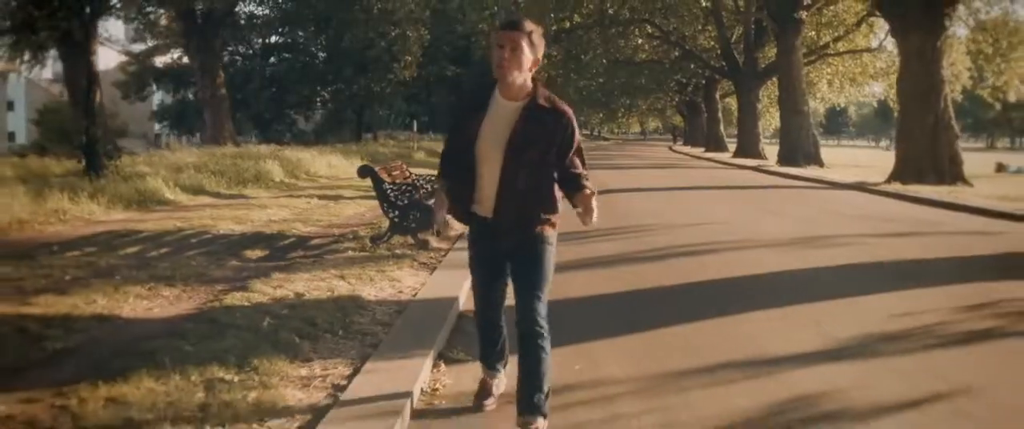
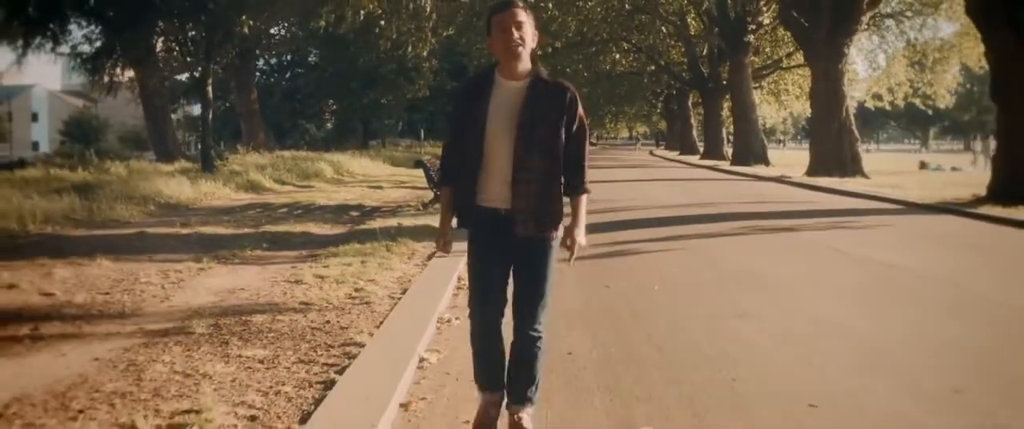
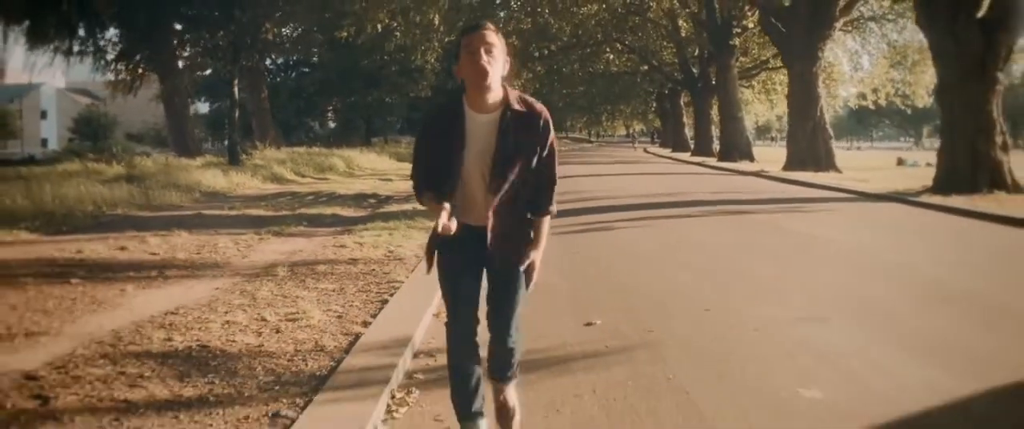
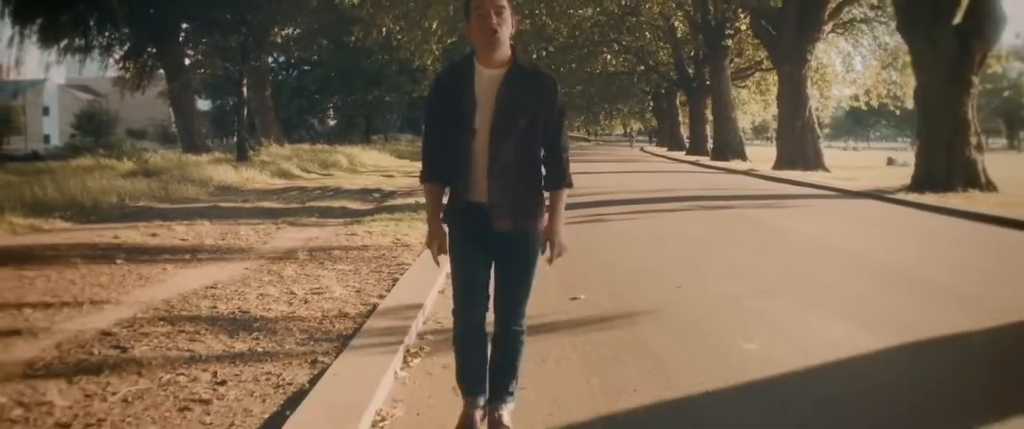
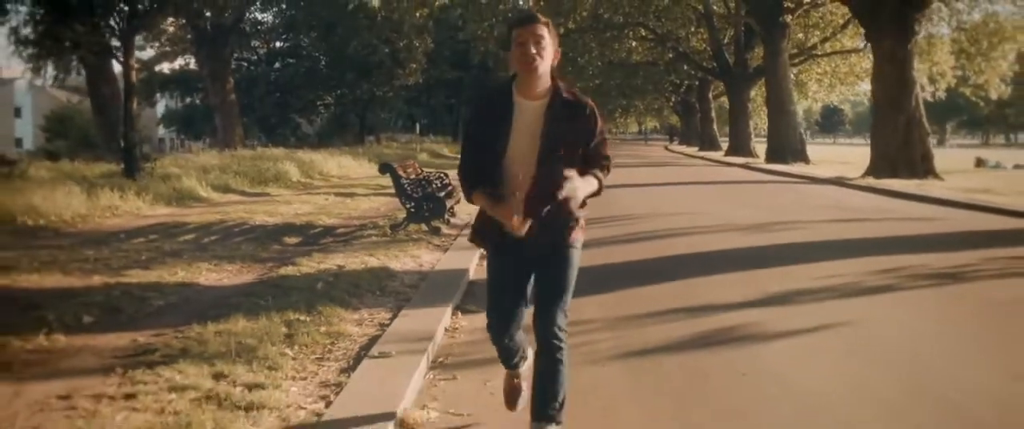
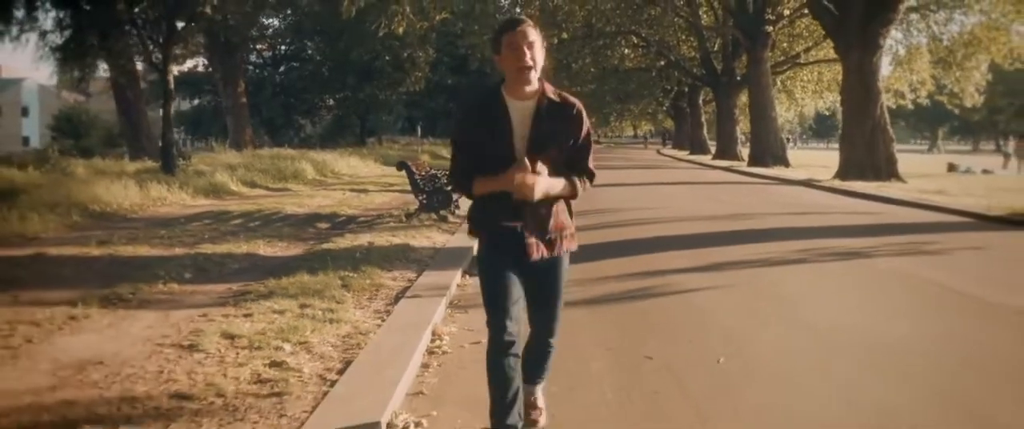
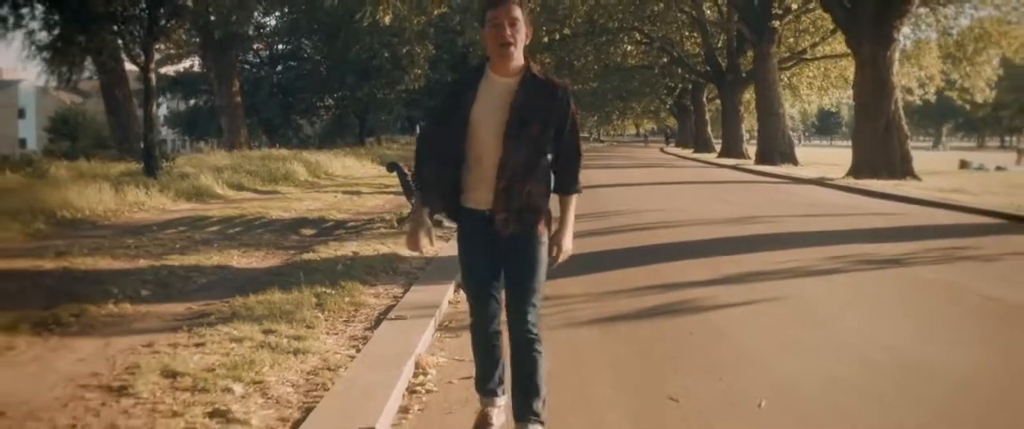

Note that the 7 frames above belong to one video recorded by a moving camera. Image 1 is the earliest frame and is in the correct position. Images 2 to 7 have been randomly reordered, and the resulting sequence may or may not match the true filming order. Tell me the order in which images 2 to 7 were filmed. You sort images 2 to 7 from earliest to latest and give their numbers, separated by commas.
5, 7, 6, 2, 3, 4
